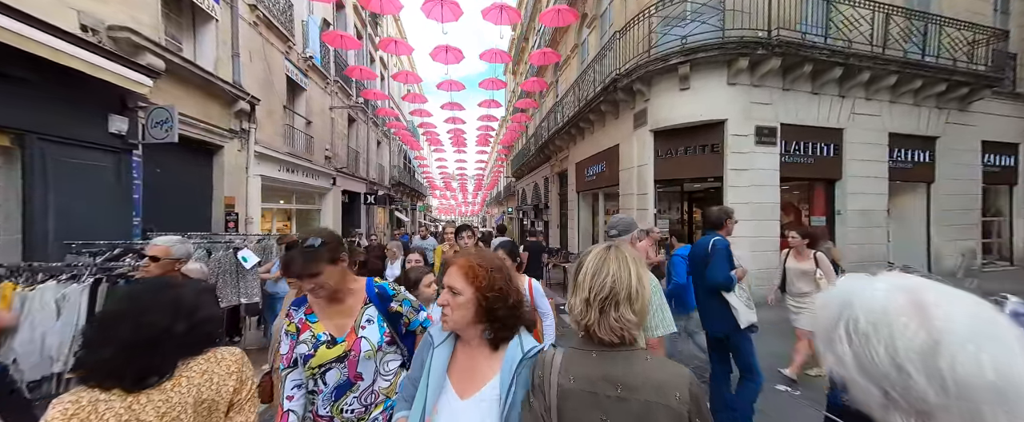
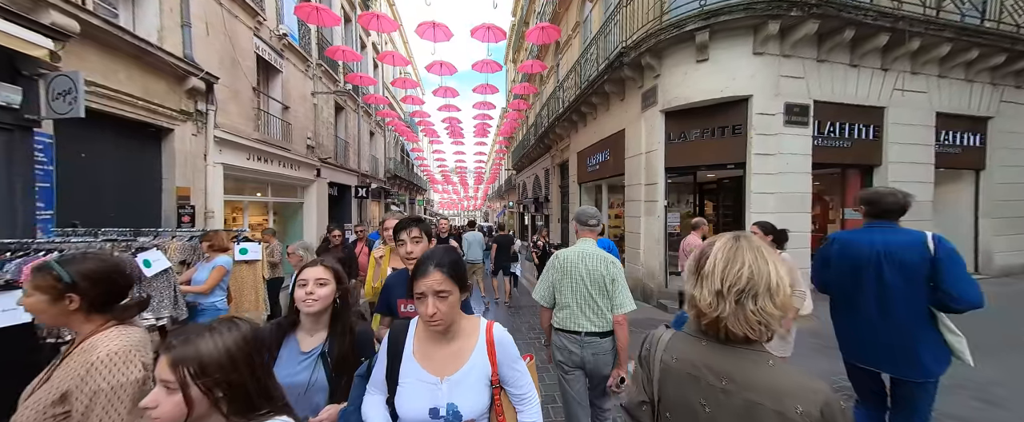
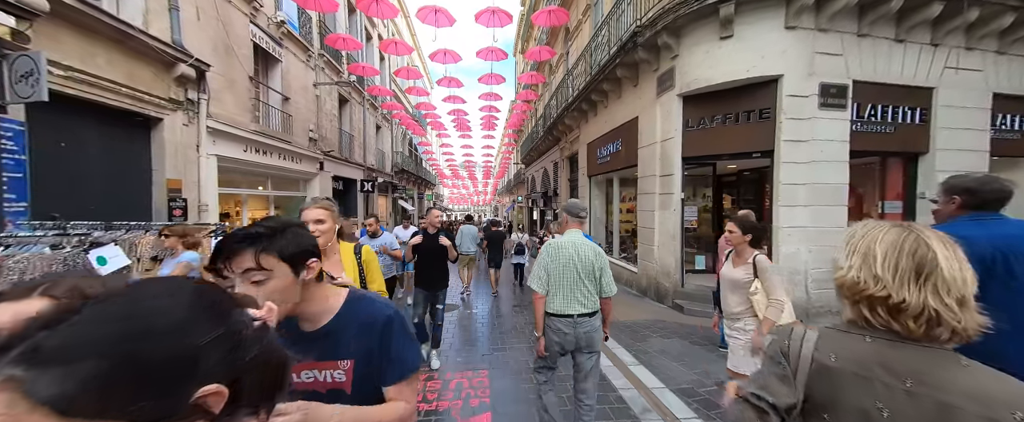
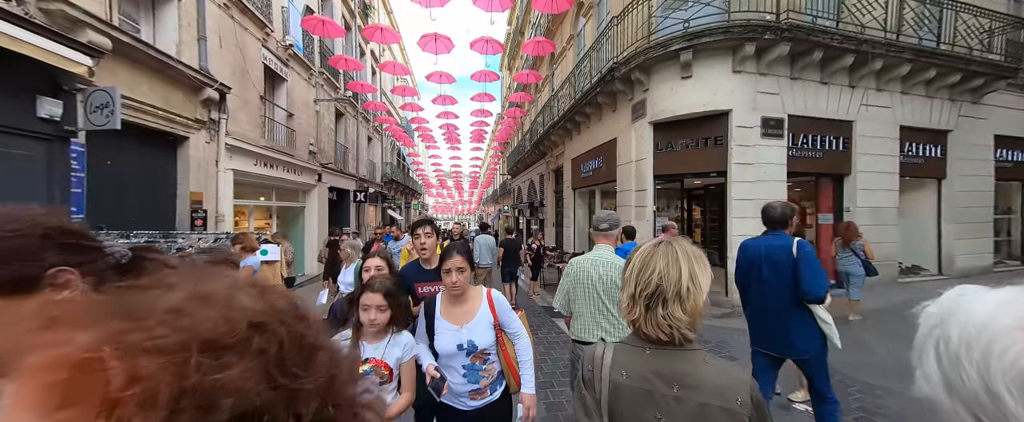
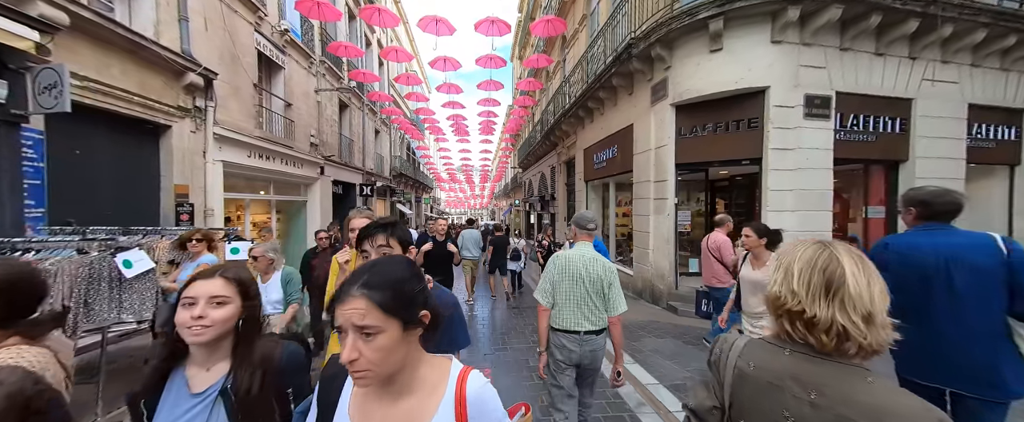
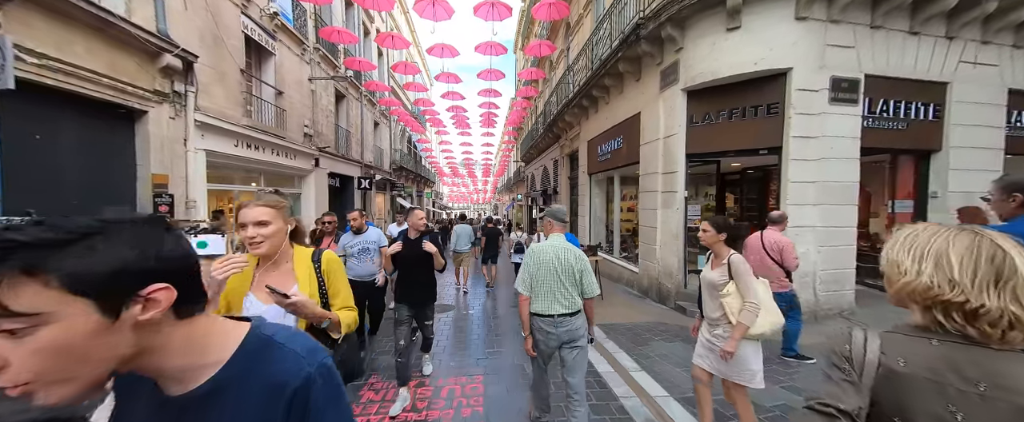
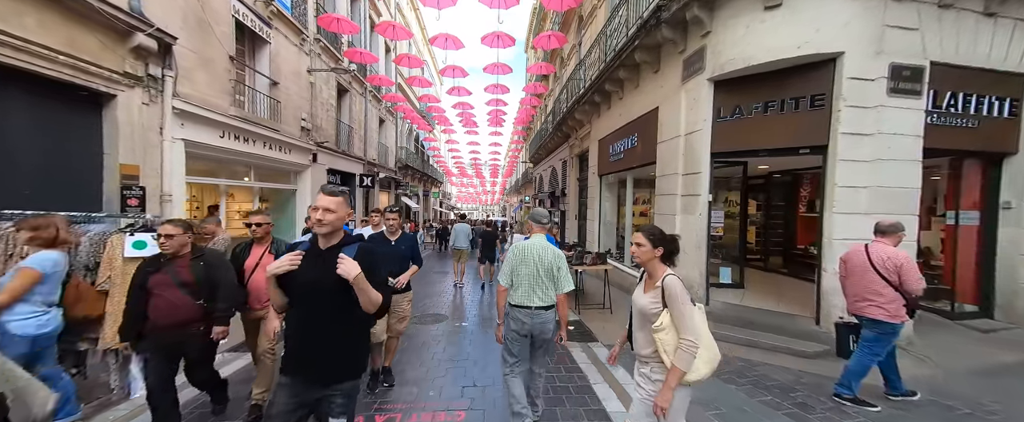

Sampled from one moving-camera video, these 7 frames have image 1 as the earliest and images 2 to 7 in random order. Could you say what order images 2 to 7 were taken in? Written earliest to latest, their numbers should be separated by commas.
4, 2, 5, 3, 6, 7
